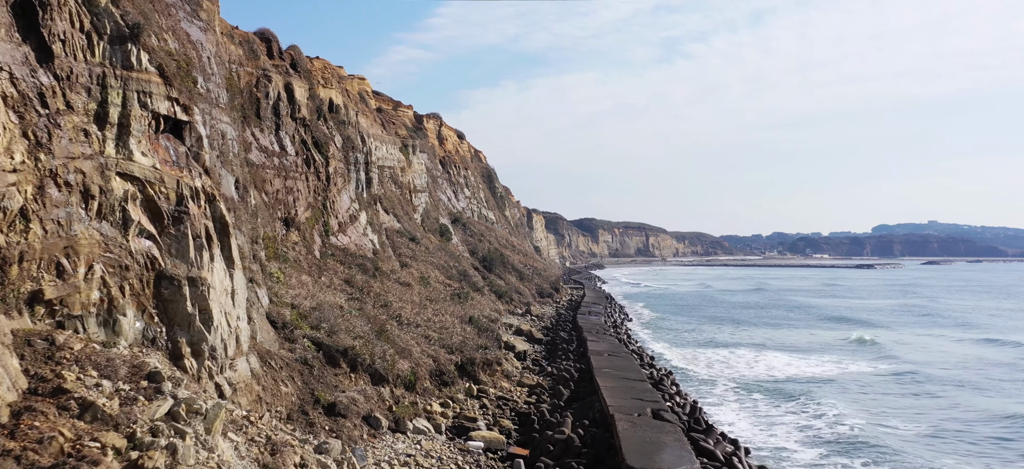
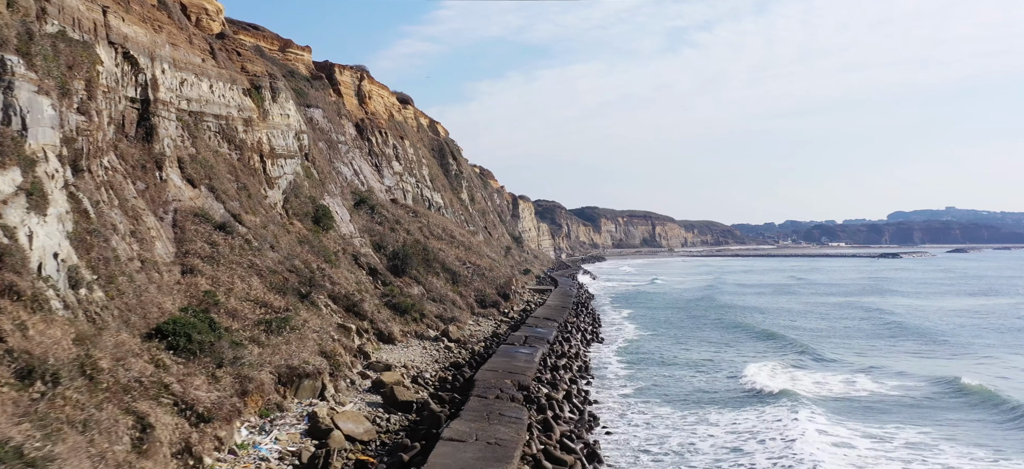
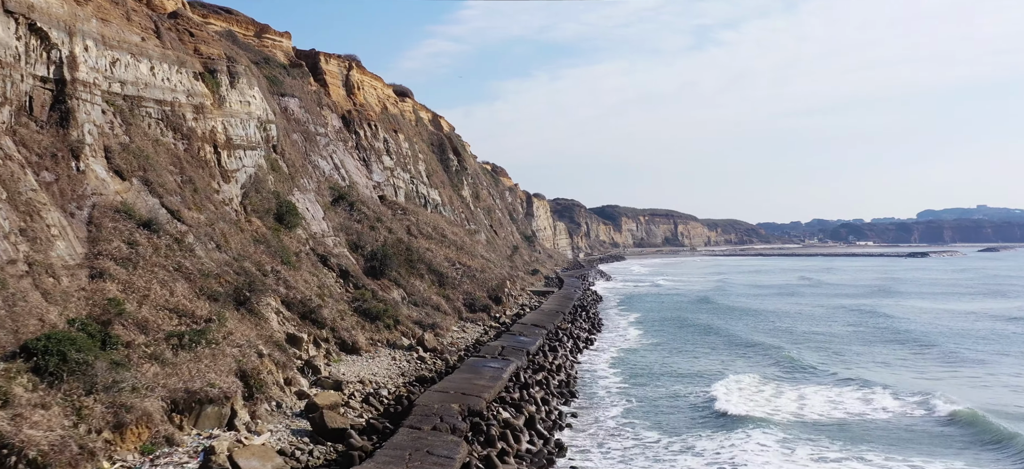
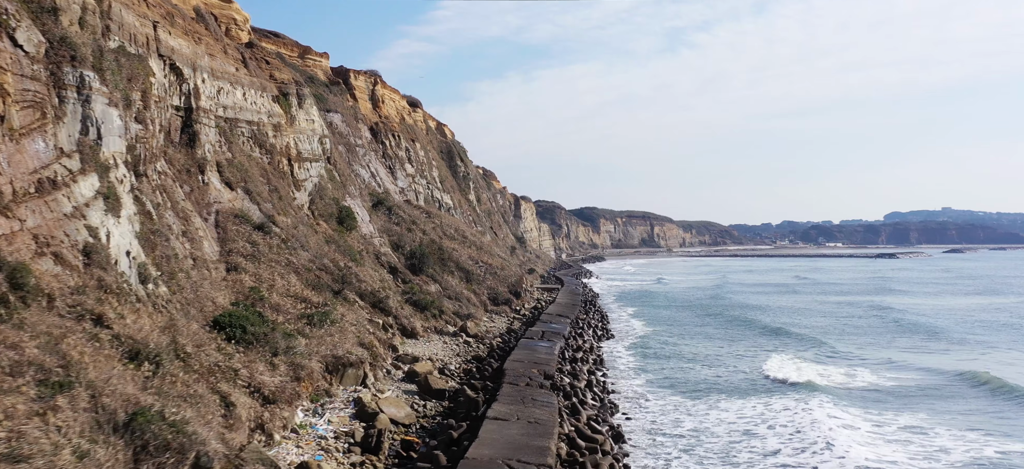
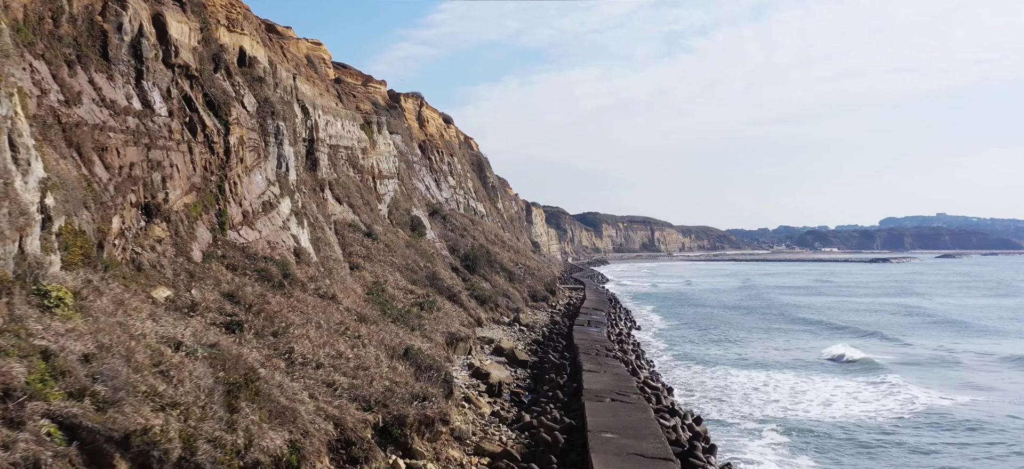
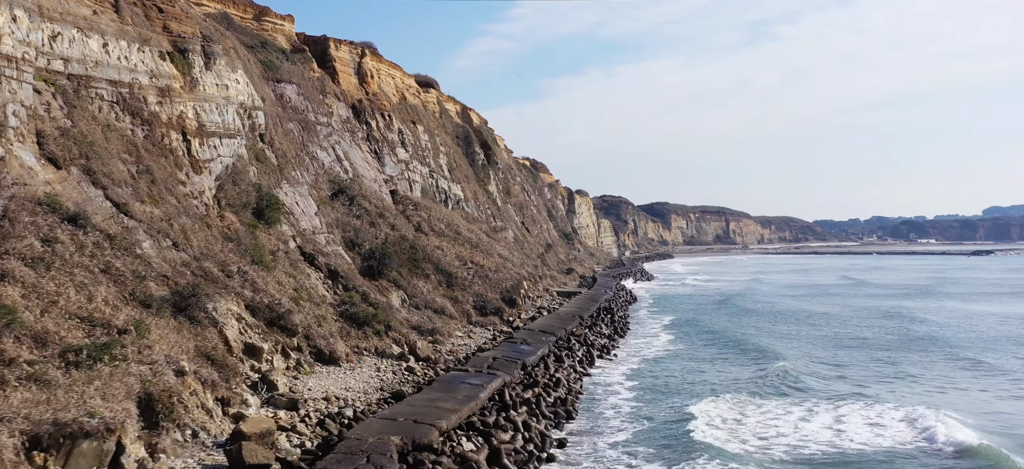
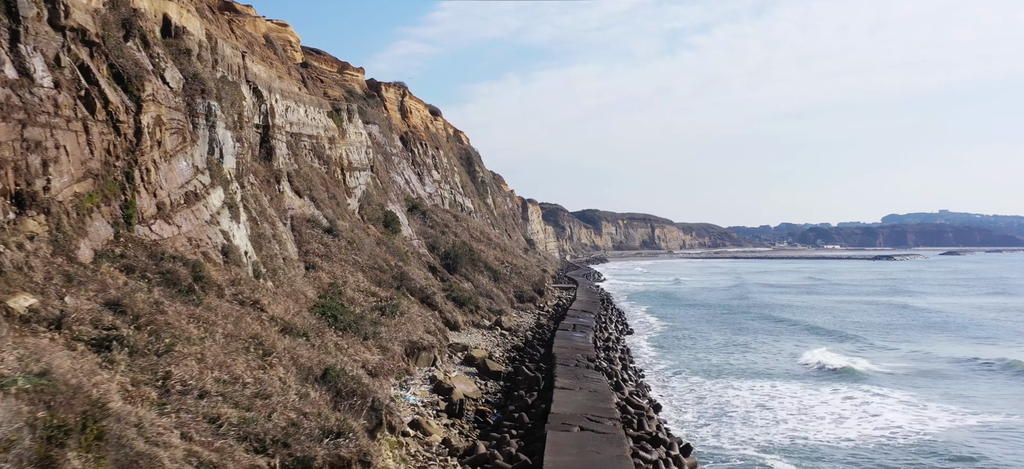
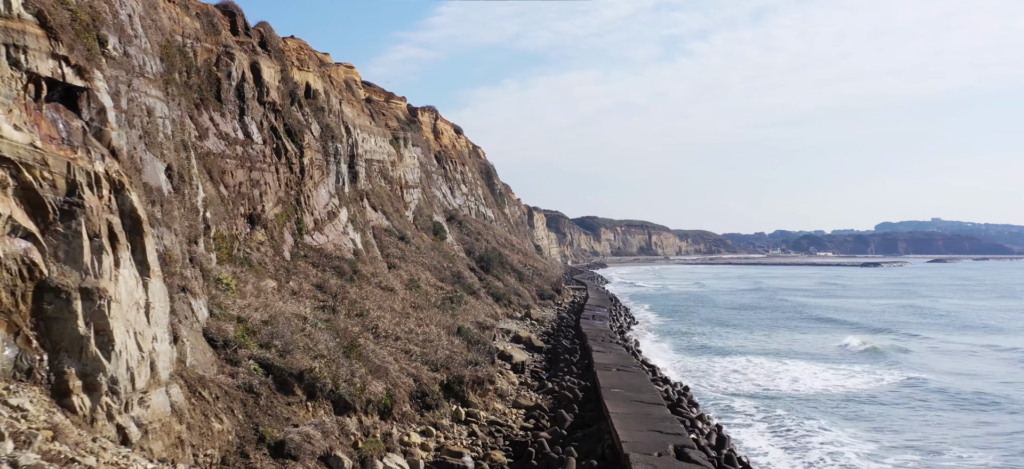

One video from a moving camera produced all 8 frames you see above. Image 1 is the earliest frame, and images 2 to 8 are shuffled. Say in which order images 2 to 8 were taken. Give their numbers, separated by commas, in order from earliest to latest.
8, 5, 7, 4, 2, 3, 6
